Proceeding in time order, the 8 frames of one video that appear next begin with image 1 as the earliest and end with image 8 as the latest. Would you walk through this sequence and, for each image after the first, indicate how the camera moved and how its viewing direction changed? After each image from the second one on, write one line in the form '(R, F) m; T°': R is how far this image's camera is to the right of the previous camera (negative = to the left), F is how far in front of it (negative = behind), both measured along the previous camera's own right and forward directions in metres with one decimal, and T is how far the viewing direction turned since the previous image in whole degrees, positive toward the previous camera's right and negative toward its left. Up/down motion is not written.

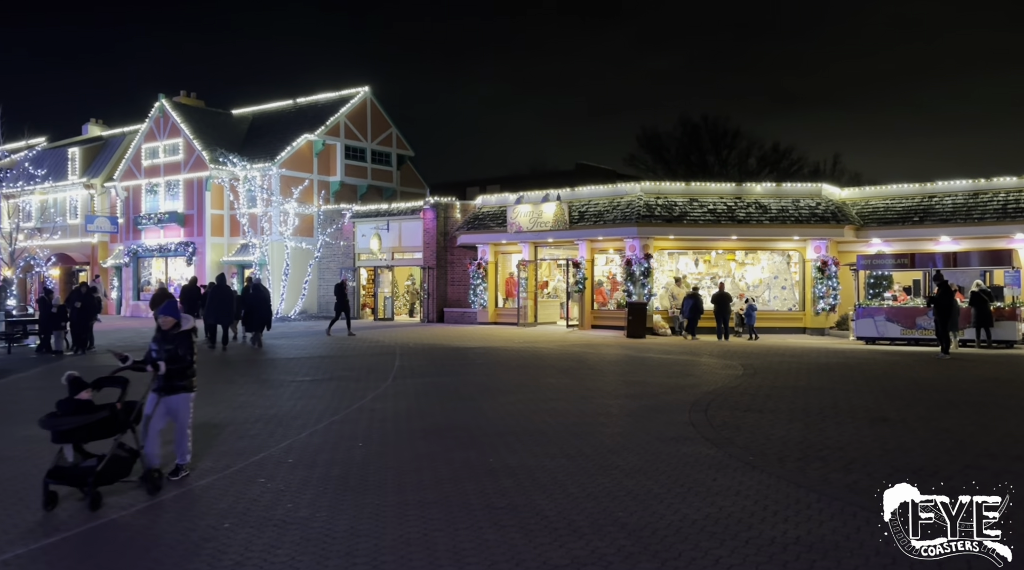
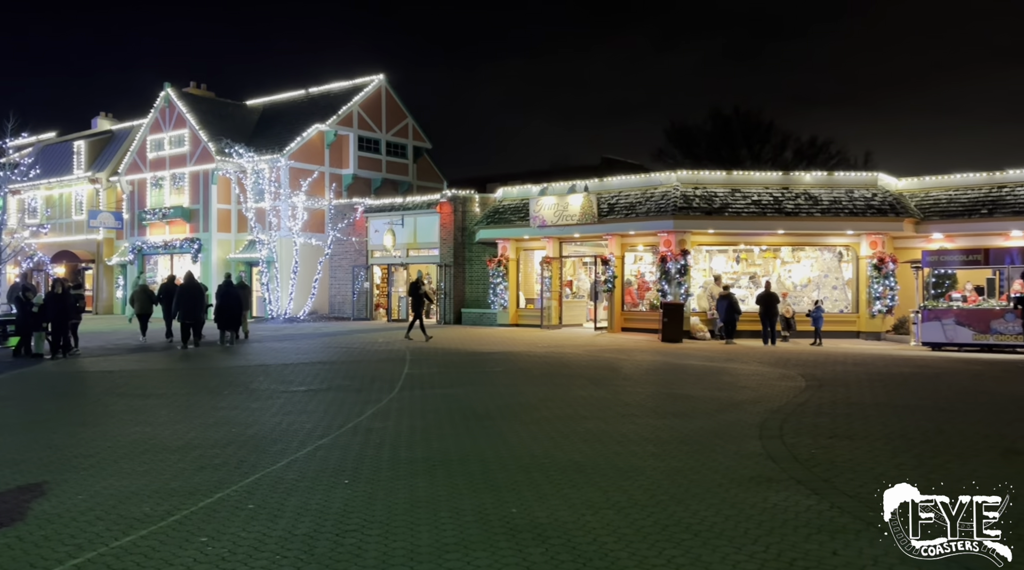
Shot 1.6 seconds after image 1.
(-0.1, +2.1) m; -1°
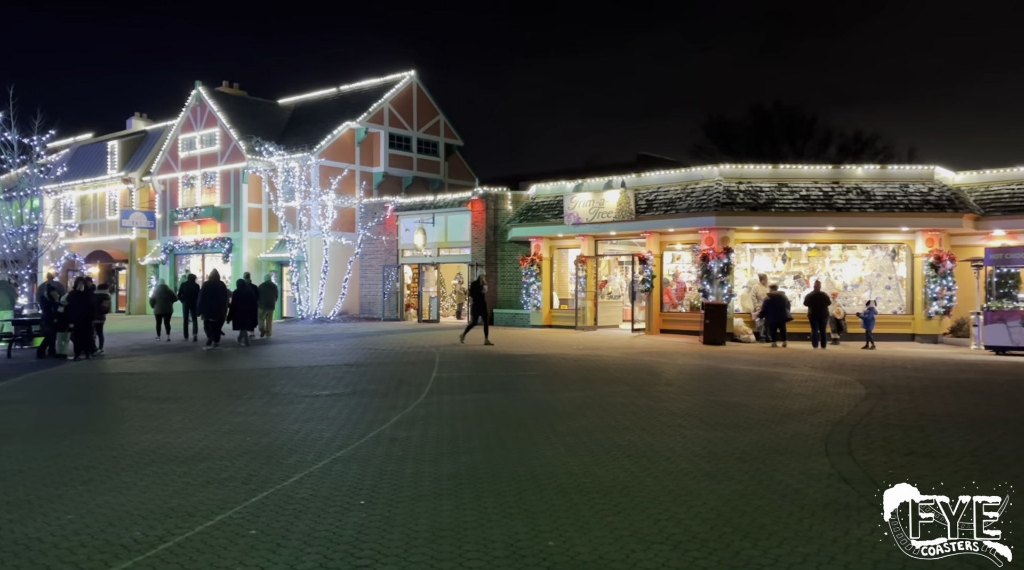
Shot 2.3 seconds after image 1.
(0.0, +0.9) m; -2°
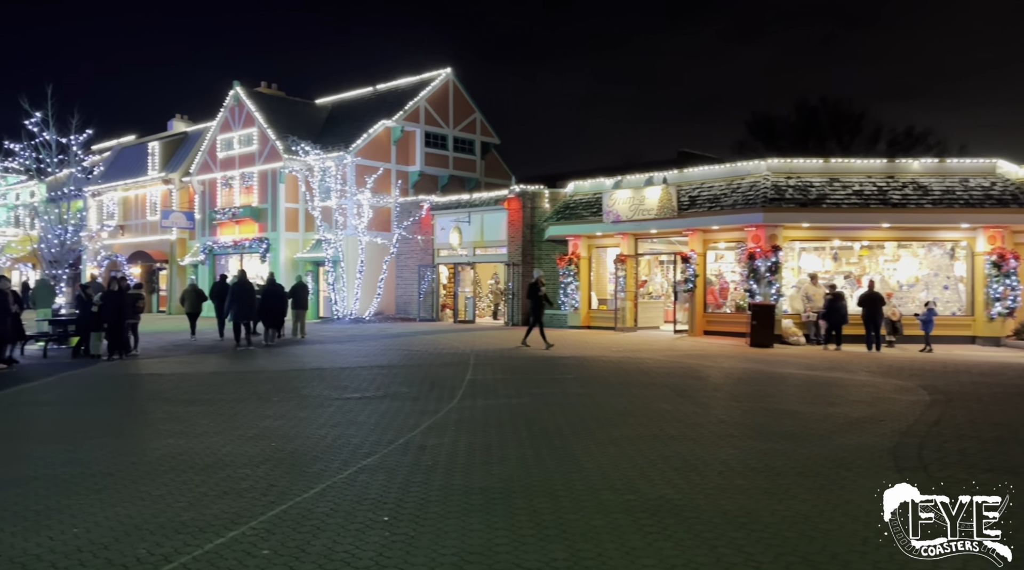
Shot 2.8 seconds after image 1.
(0.0, +0.6) m; -3°
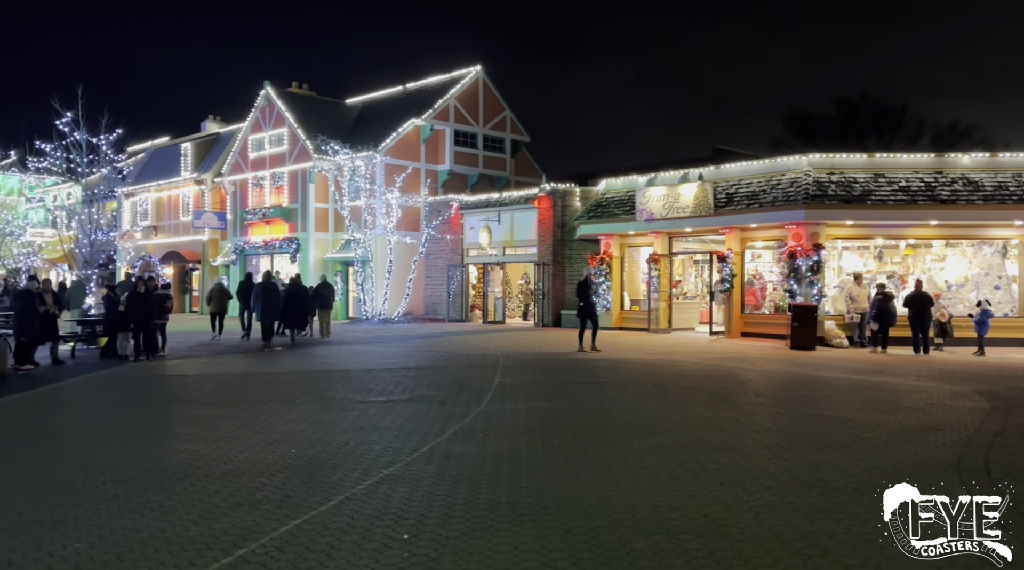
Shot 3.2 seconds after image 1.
(0.0, +0.5) m; -2°
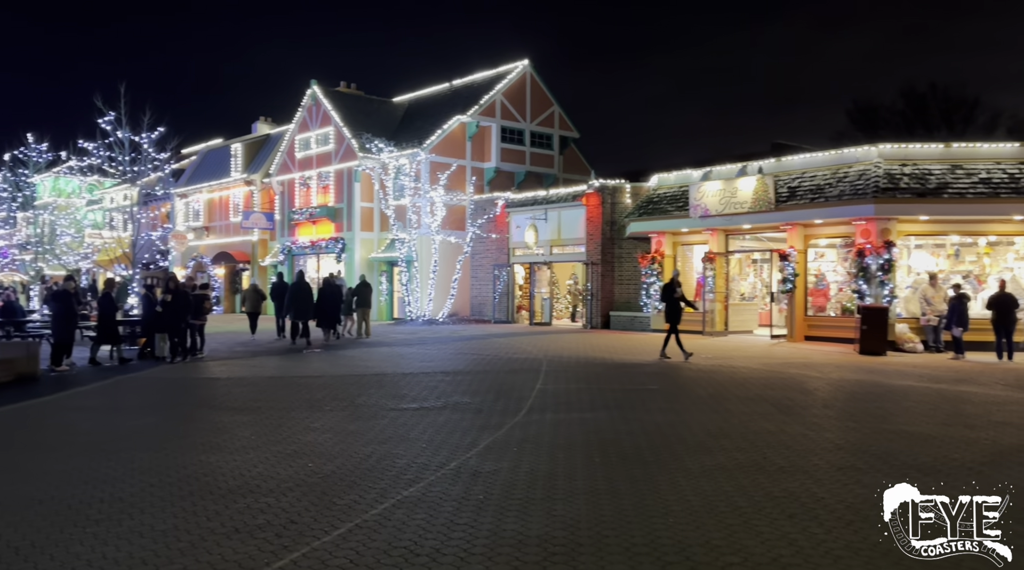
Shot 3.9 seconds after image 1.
(+0.1, +0.9) m; -4°
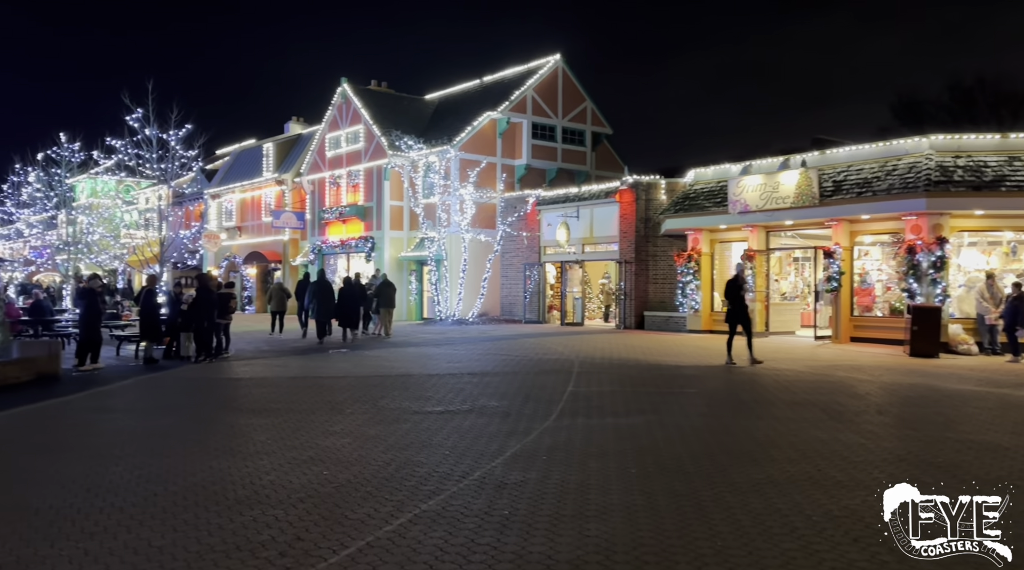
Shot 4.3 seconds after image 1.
(0.0, +0.6) m; -2°
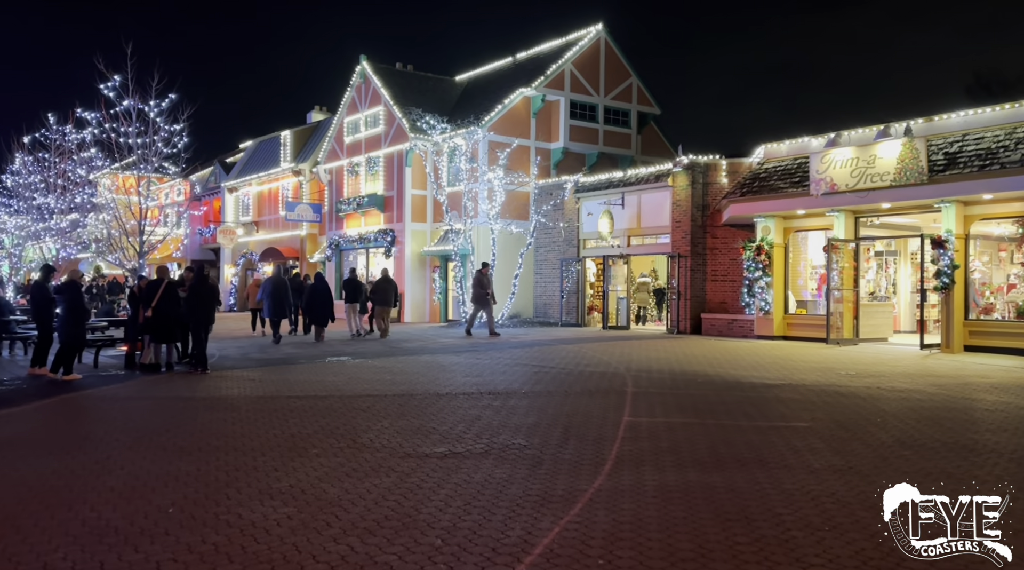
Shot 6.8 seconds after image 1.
(0.0, +3.4) m; -2°
